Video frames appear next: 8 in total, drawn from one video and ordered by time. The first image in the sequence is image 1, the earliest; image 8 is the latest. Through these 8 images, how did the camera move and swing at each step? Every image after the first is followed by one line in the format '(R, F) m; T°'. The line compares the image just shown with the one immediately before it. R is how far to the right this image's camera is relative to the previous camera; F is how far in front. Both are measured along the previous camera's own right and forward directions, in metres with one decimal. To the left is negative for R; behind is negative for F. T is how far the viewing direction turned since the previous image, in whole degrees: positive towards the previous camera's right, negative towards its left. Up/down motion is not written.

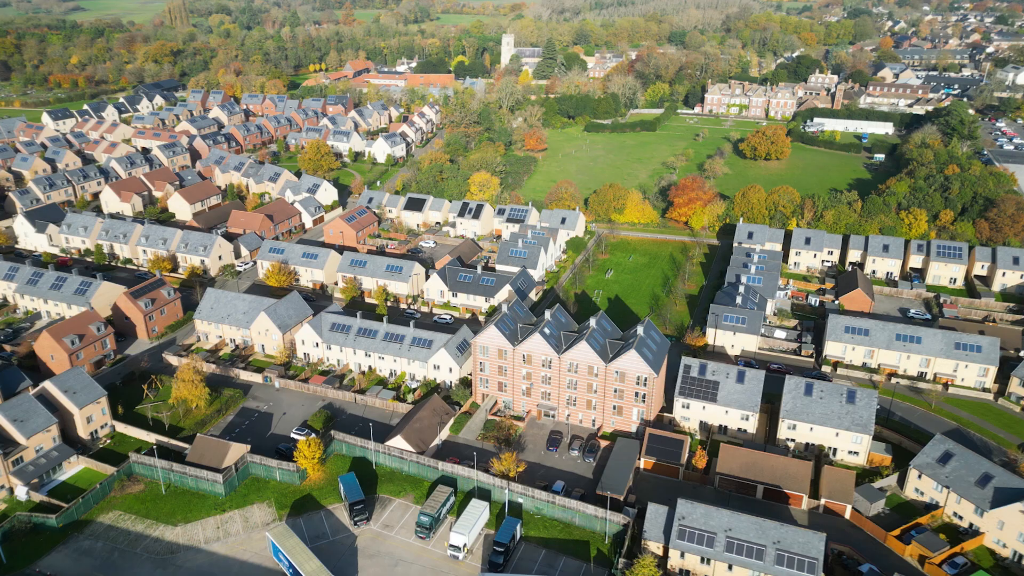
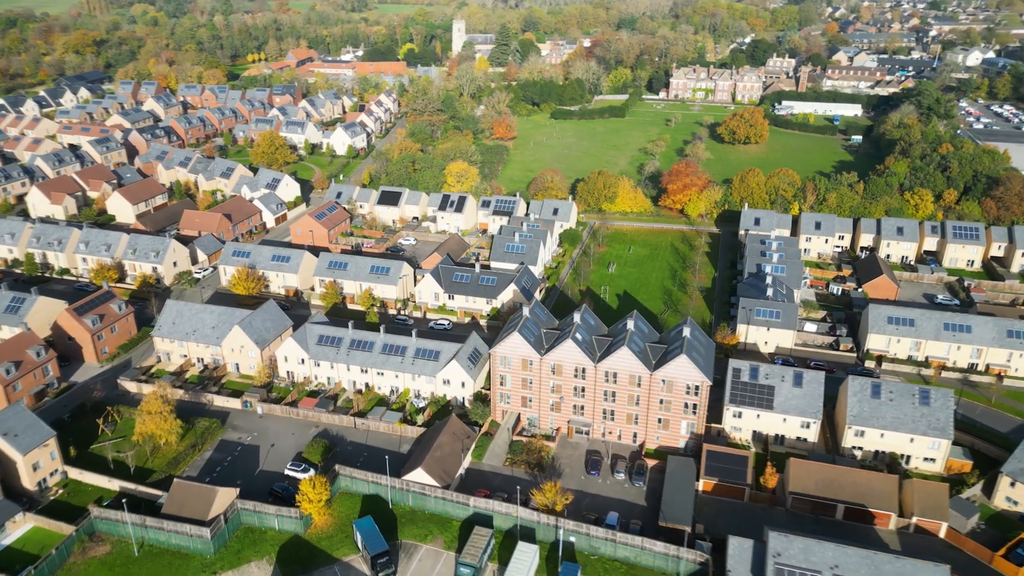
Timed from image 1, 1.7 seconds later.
(-6.9, +9.6) m; +5°
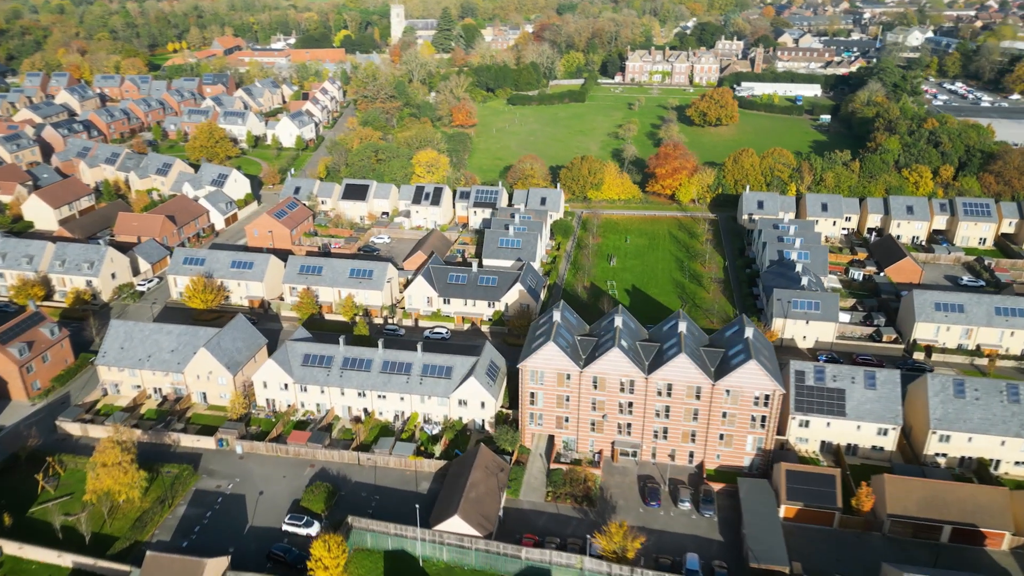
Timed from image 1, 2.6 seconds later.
(-6.9, +9.9) m; +5°
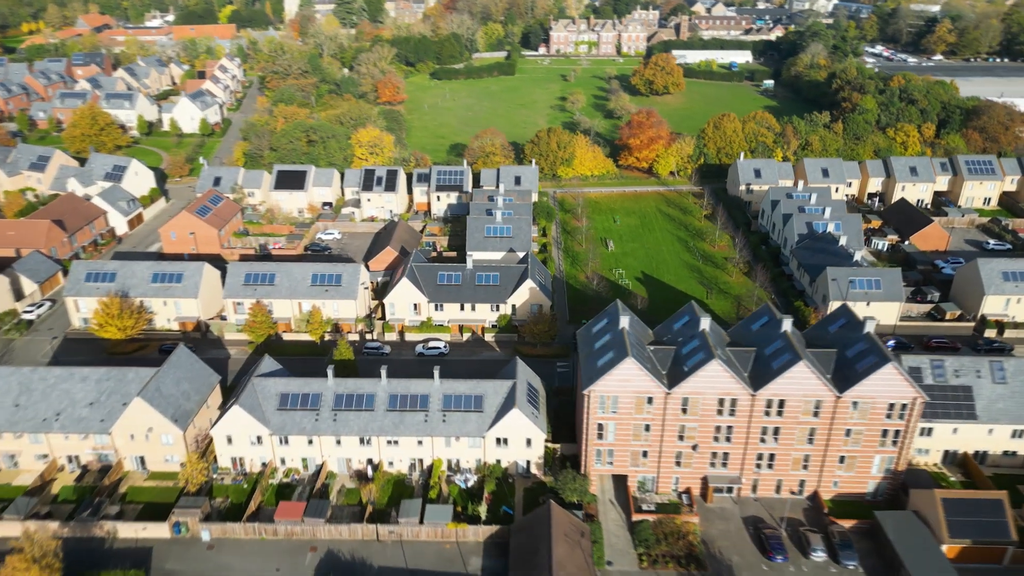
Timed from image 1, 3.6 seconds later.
(-8.6, +13.8) m; +8°
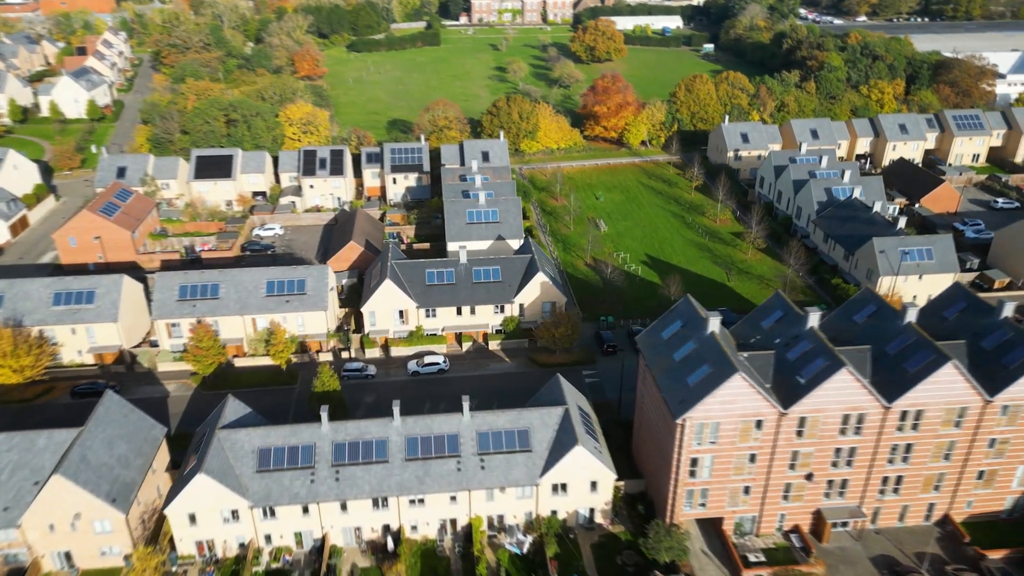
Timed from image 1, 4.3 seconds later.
(-6.3, +10.7) m; +7°
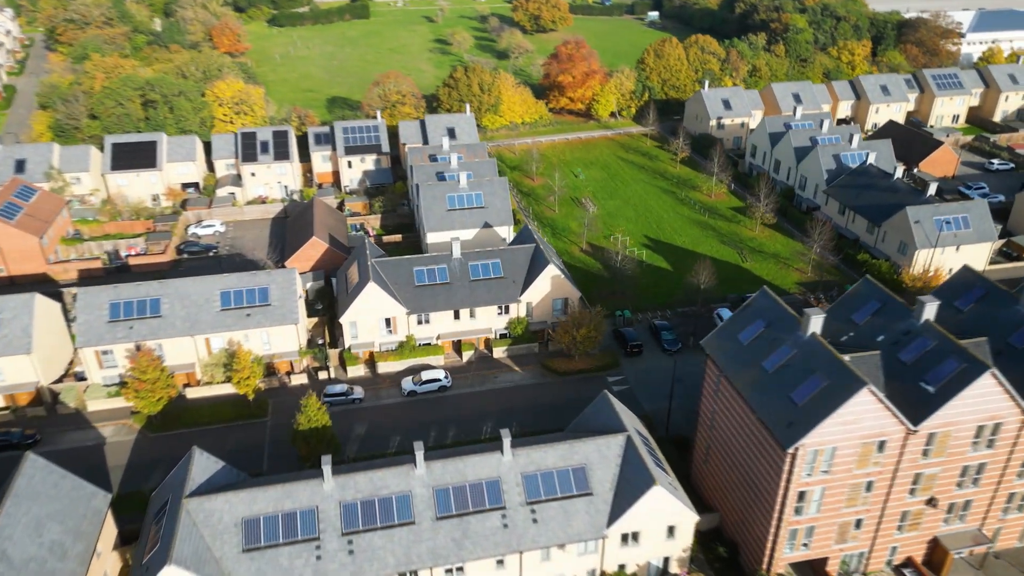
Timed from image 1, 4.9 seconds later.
(-4.3, +7.5) m; +6°
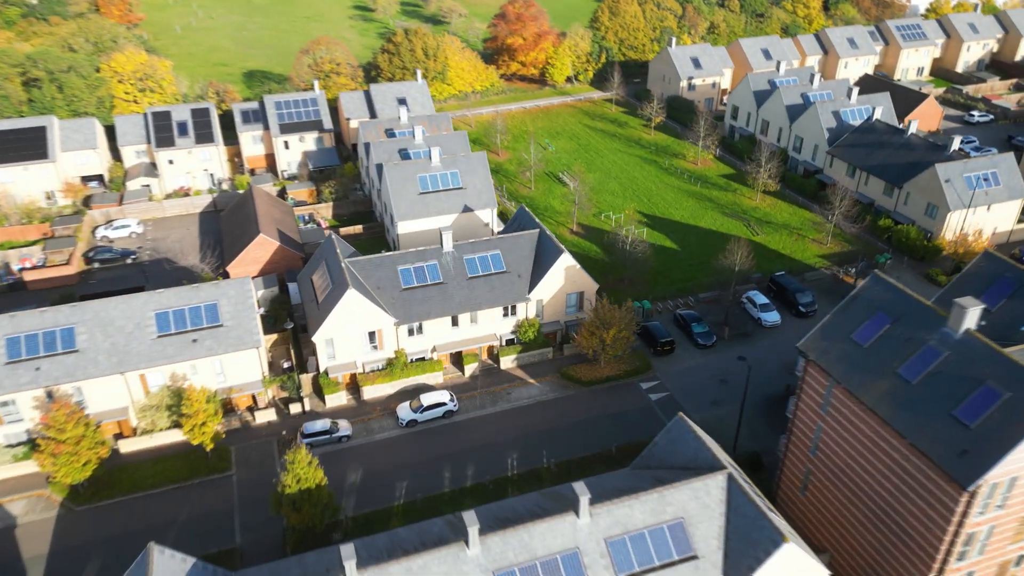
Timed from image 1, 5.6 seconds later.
(-4.1, +7.3) m; +6°
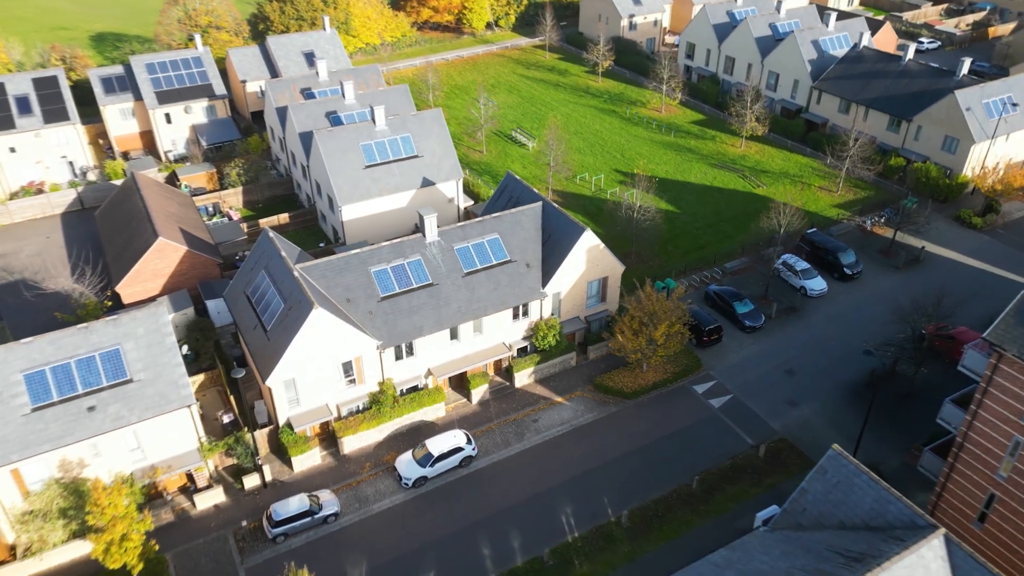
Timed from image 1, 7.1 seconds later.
(-4.3, +8.5) m; +9°
